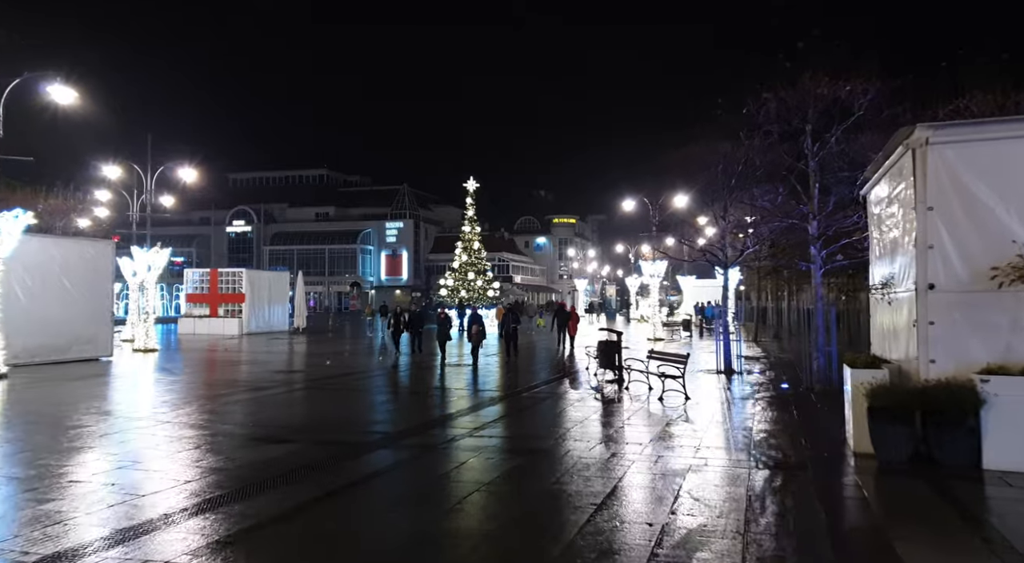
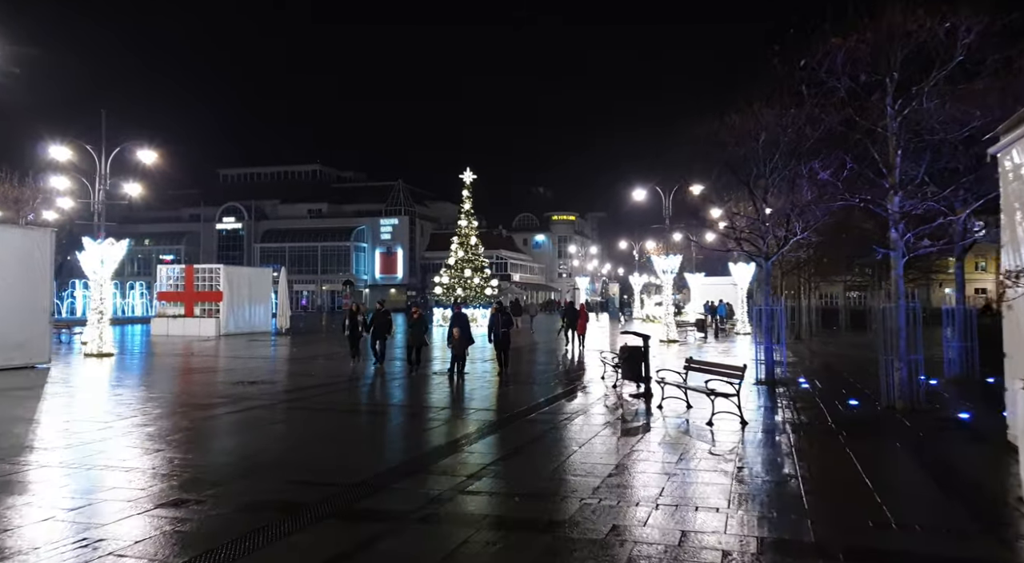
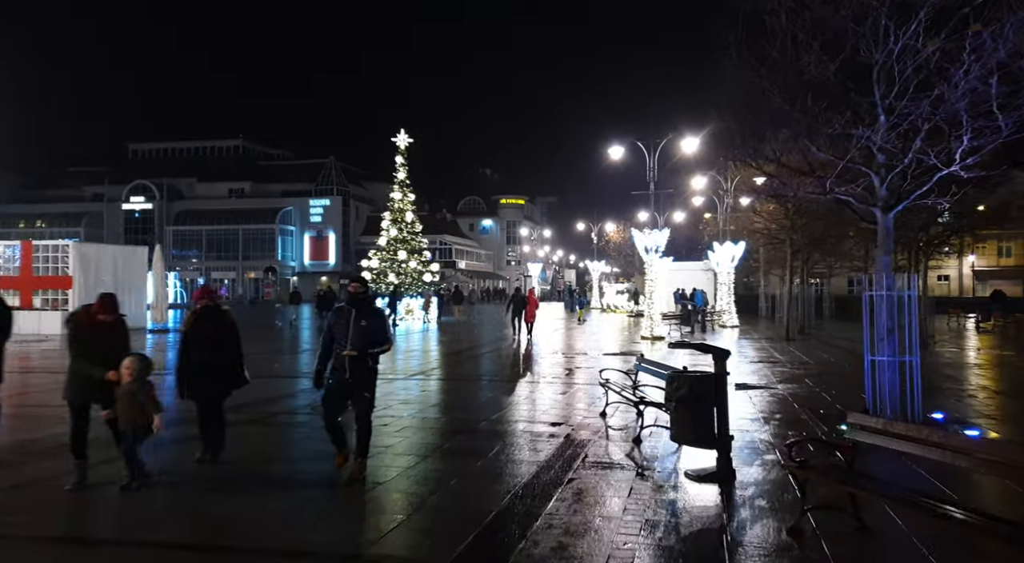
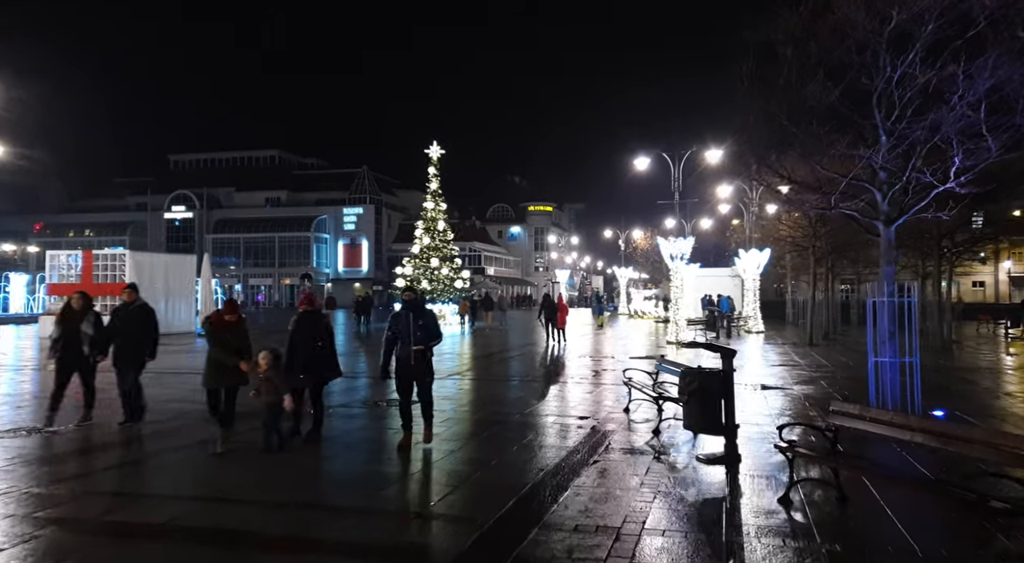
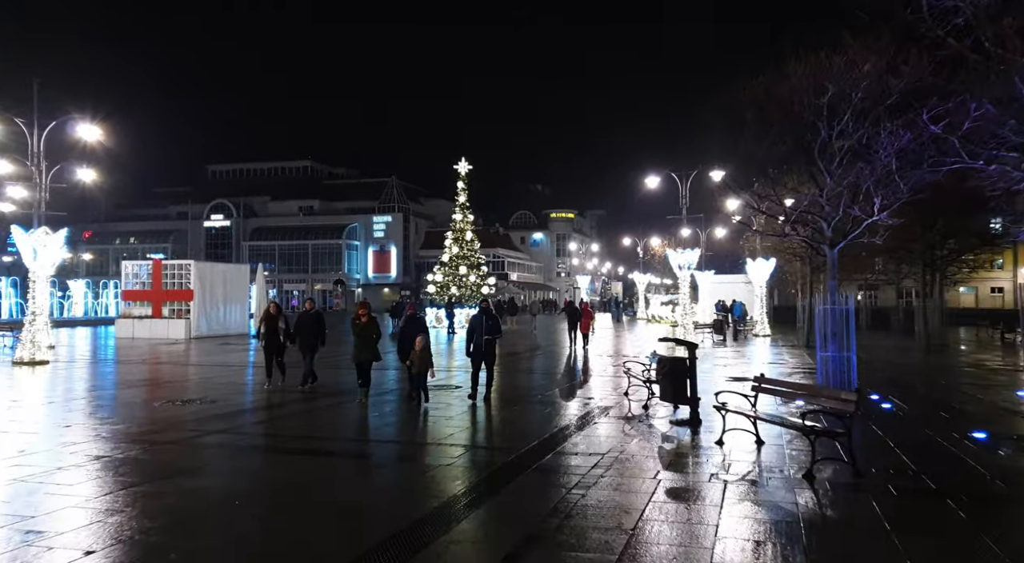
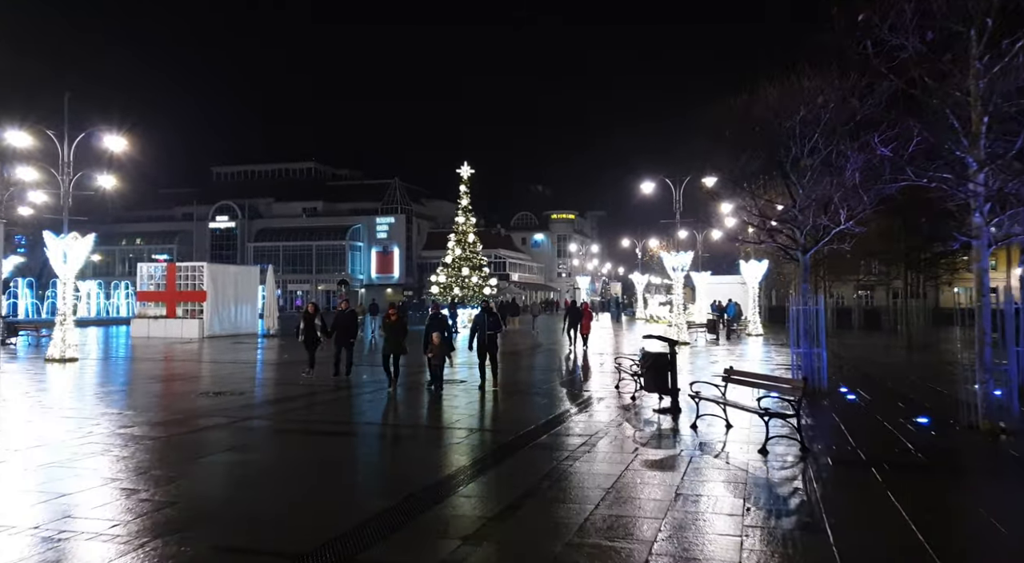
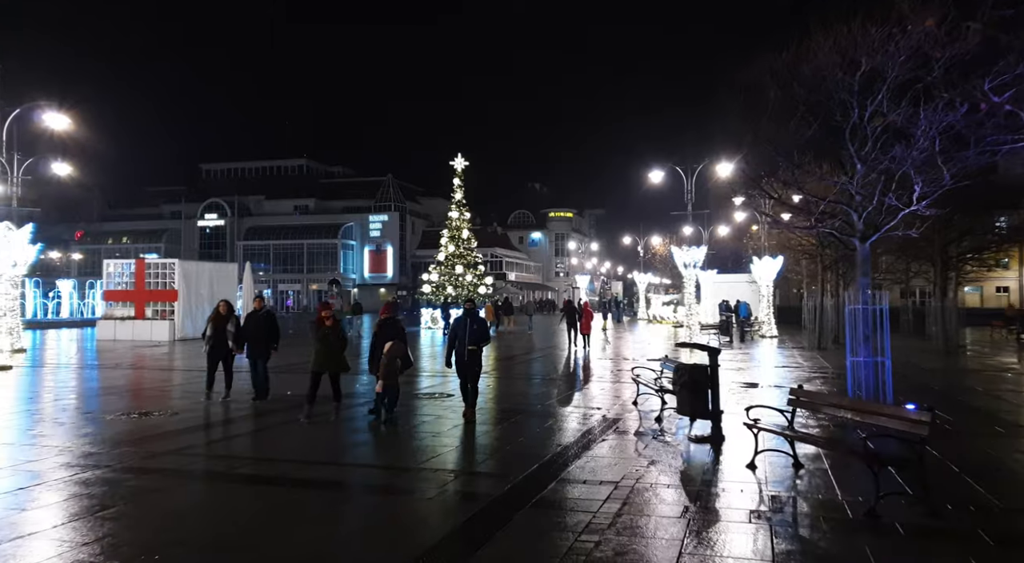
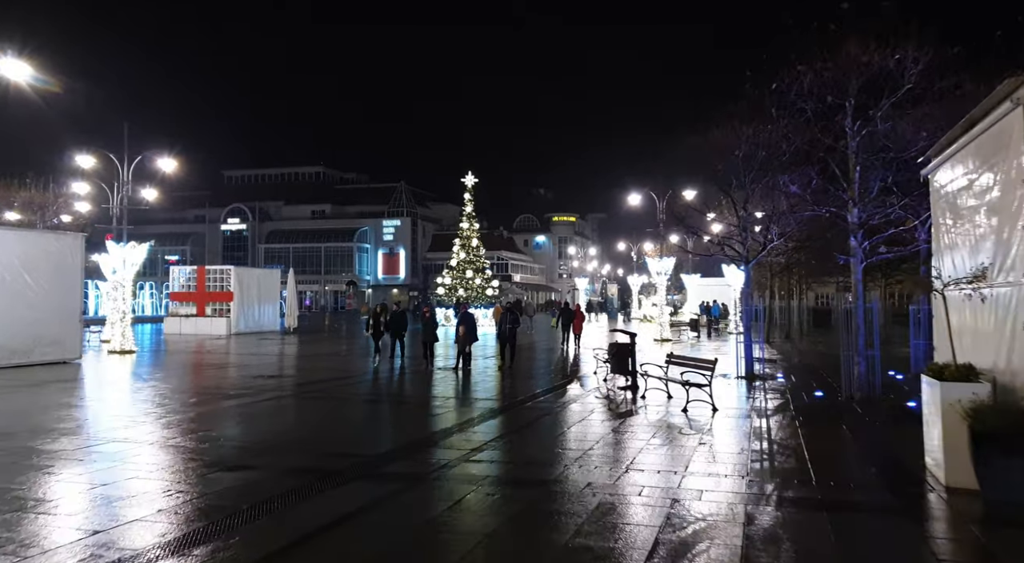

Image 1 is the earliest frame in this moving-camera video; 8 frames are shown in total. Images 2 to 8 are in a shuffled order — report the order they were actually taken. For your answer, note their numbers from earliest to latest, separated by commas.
8, 2, 6, 5, 7, 4, 3
